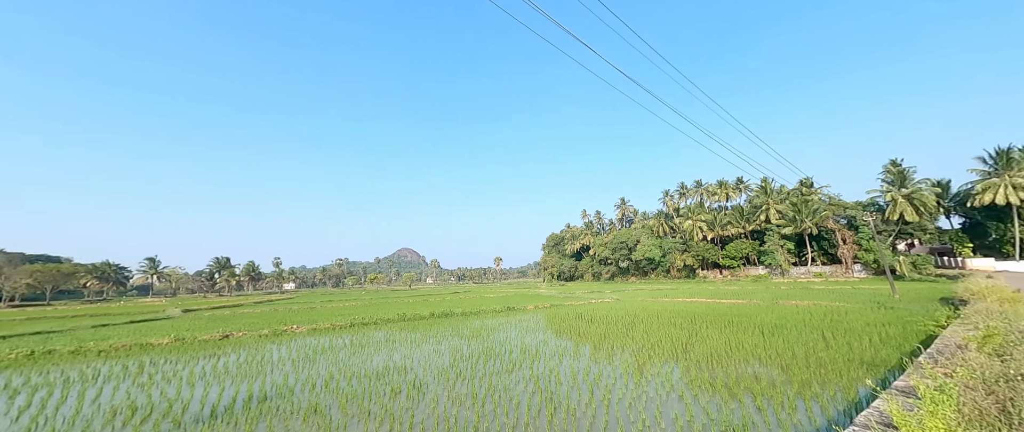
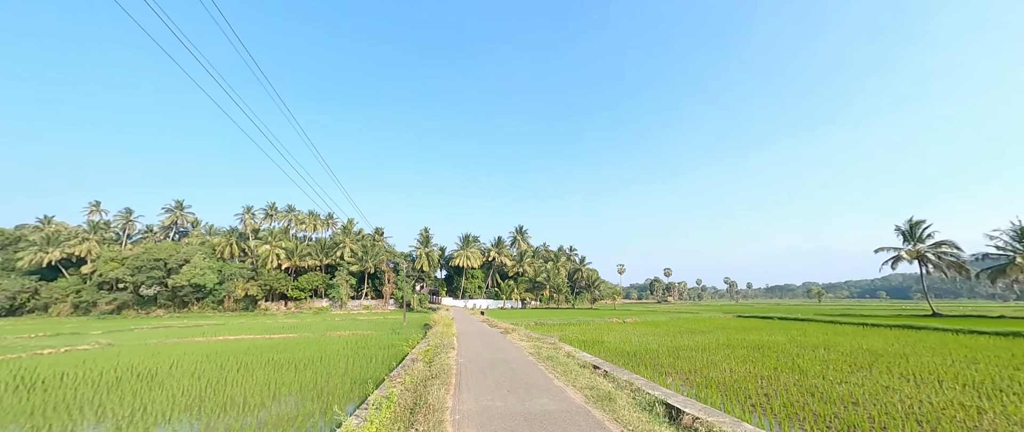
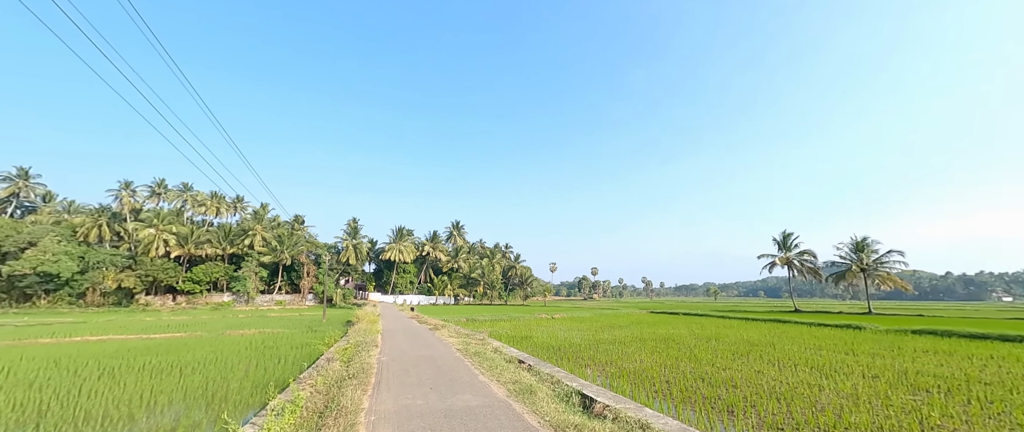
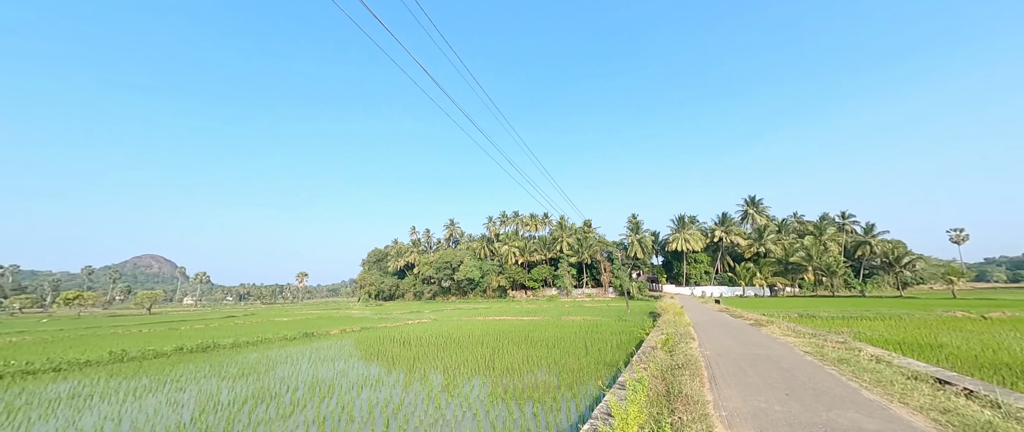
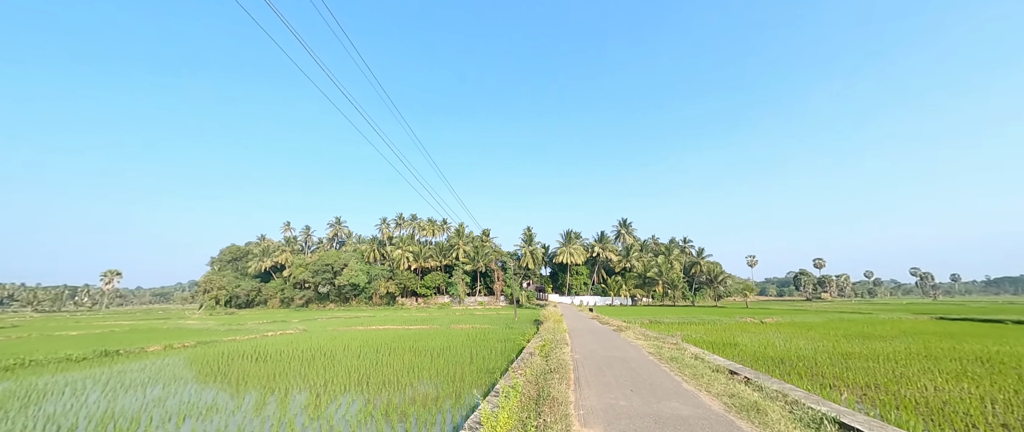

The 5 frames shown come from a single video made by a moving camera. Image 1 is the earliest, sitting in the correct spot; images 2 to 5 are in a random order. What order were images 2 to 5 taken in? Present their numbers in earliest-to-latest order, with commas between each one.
4, 5, 2, 3
